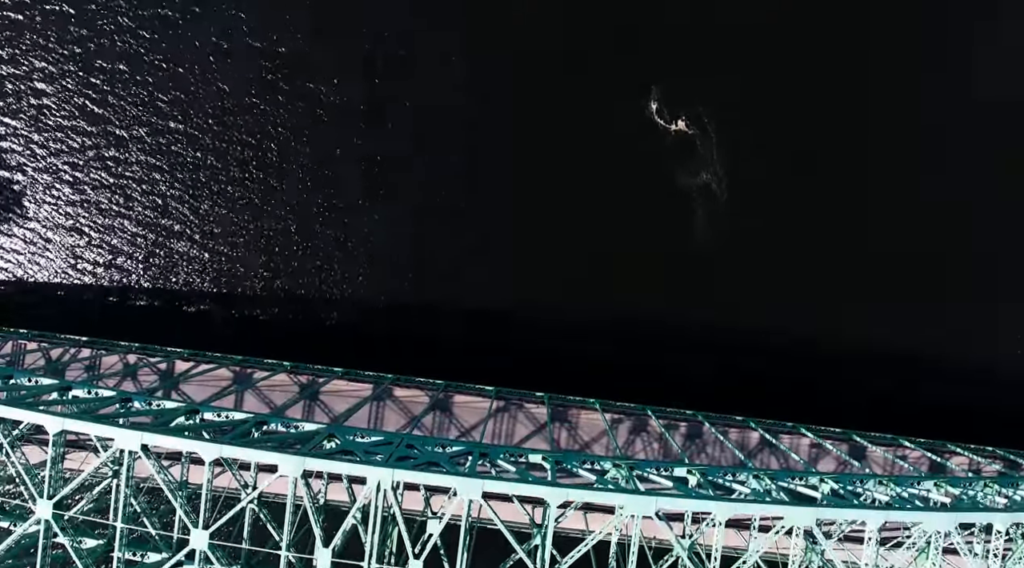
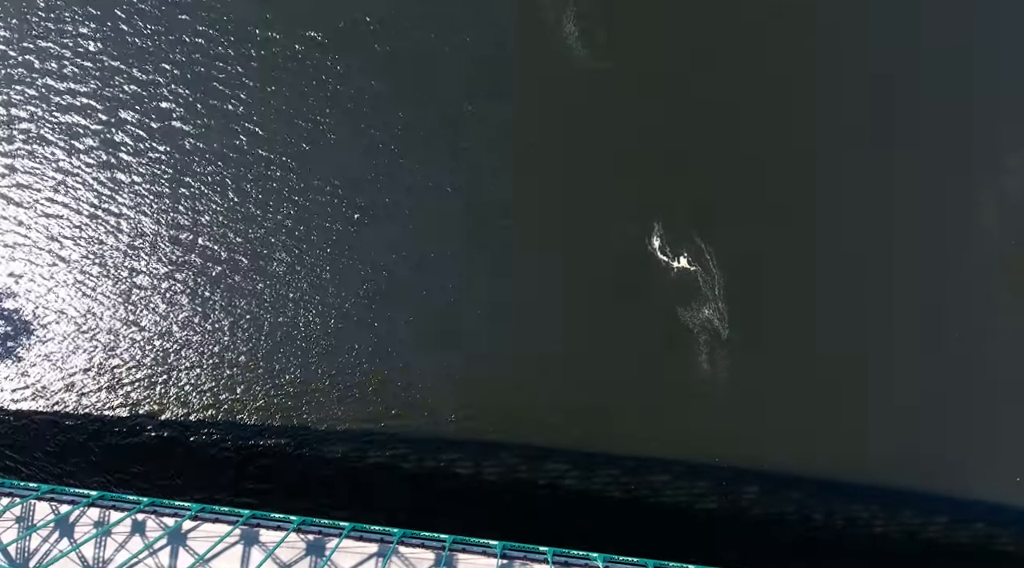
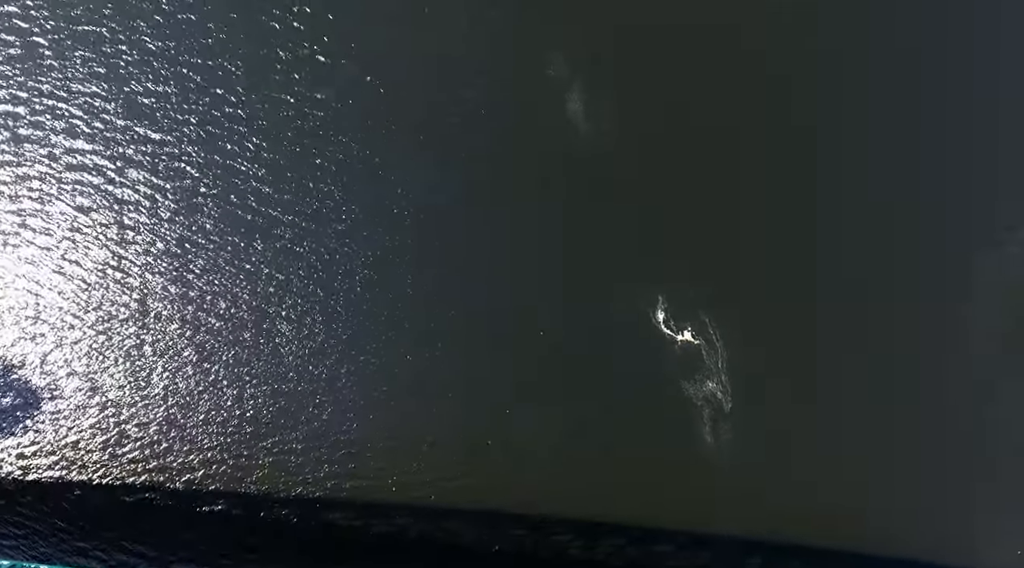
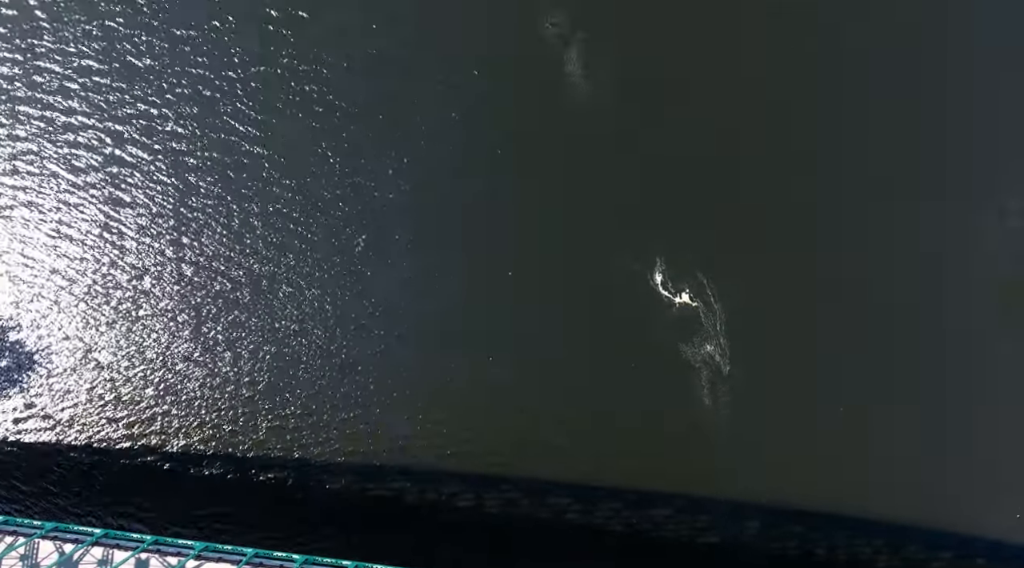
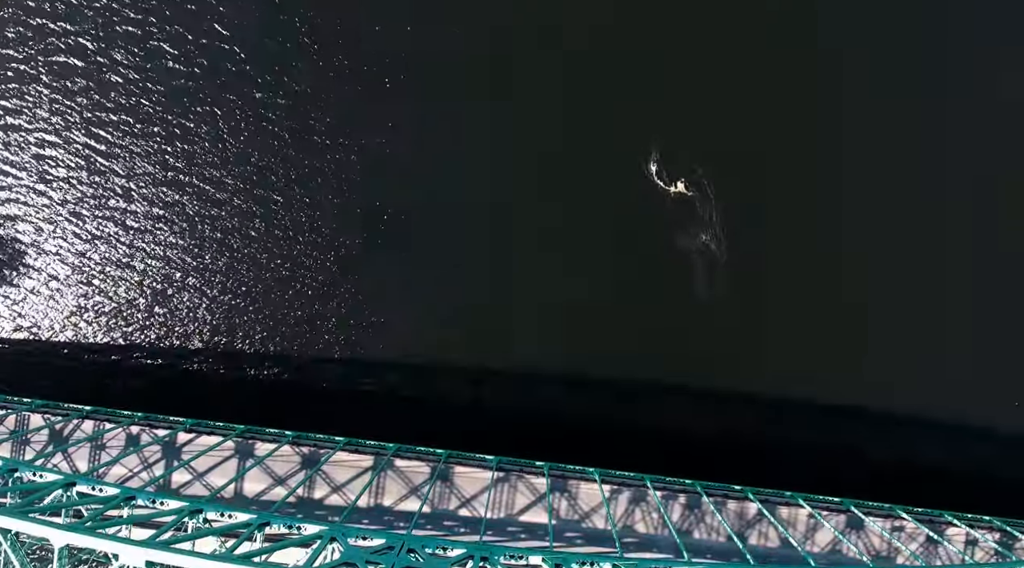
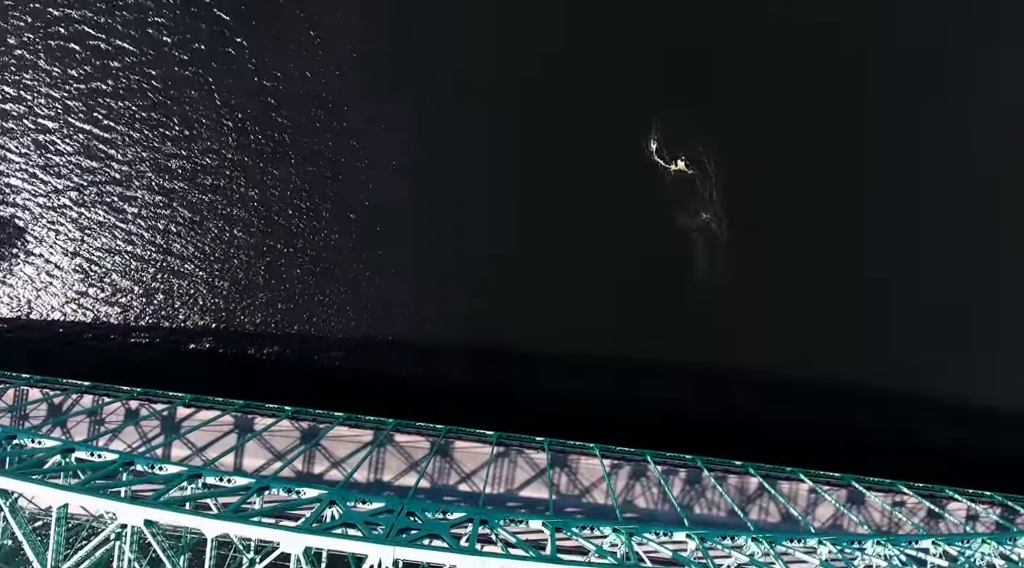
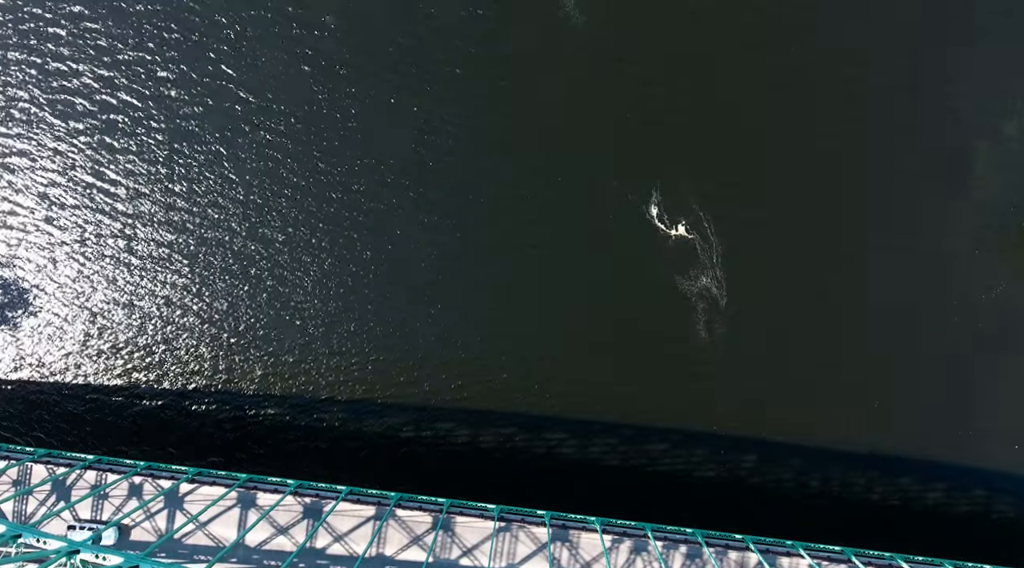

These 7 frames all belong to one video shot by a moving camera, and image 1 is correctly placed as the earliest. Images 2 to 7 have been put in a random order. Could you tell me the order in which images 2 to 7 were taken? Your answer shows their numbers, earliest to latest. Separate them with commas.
6, 5, 7, 2, 4, 3
